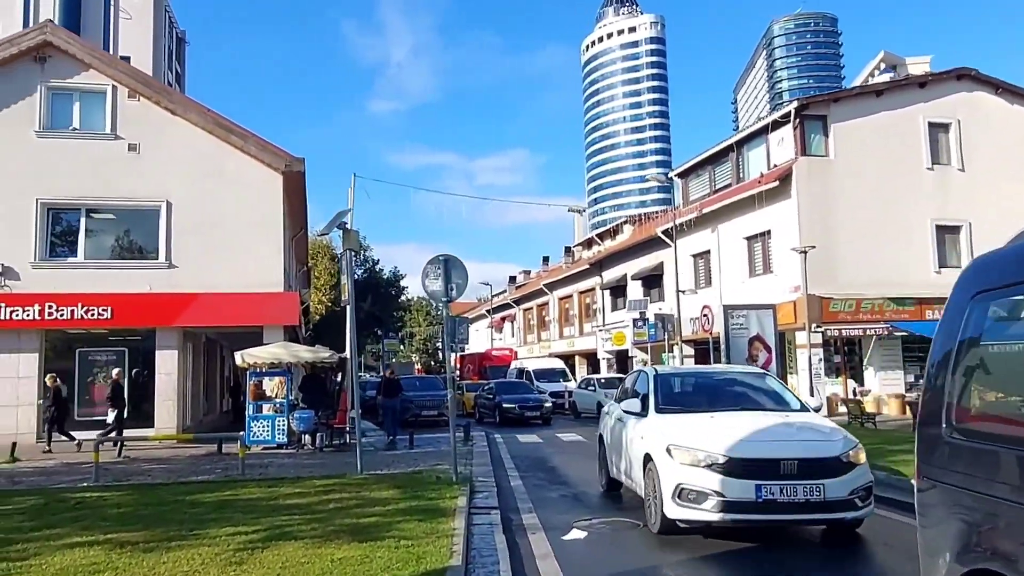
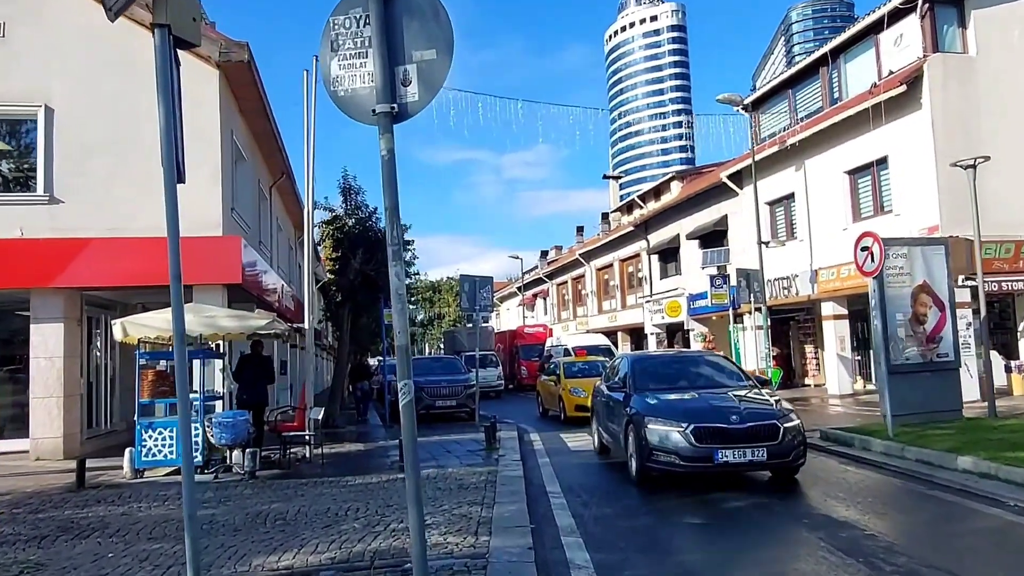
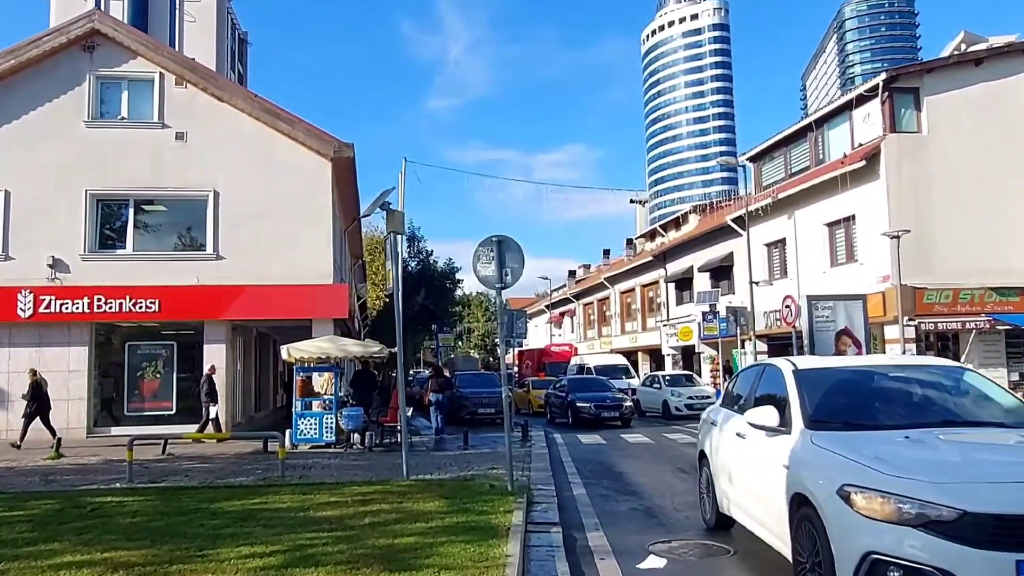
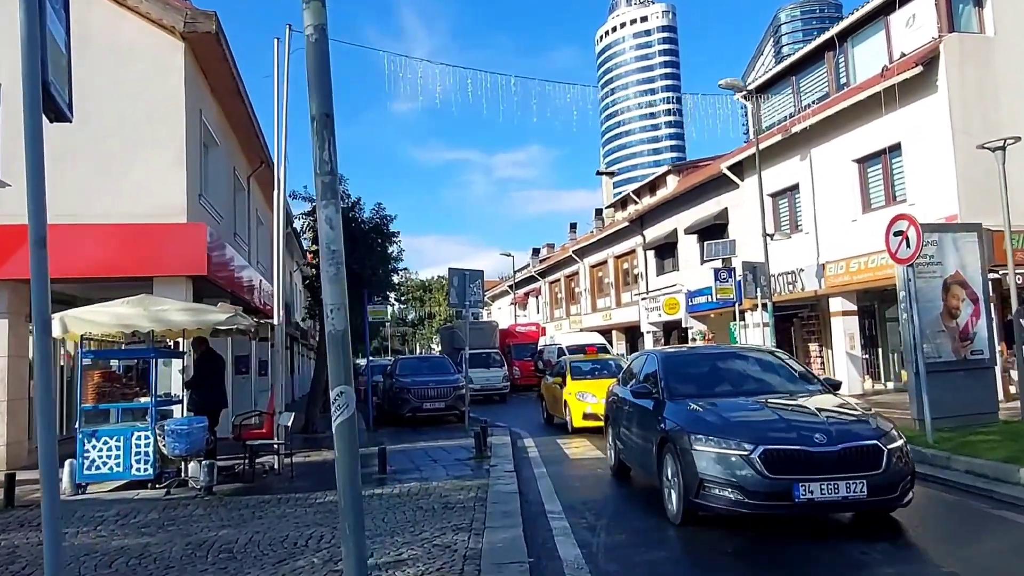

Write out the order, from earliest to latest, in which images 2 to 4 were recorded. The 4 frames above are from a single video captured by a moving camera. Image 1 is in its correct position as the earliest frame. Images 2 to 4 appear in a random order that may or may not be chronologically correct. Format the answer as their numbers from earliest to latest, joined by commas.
3, 2, 4
